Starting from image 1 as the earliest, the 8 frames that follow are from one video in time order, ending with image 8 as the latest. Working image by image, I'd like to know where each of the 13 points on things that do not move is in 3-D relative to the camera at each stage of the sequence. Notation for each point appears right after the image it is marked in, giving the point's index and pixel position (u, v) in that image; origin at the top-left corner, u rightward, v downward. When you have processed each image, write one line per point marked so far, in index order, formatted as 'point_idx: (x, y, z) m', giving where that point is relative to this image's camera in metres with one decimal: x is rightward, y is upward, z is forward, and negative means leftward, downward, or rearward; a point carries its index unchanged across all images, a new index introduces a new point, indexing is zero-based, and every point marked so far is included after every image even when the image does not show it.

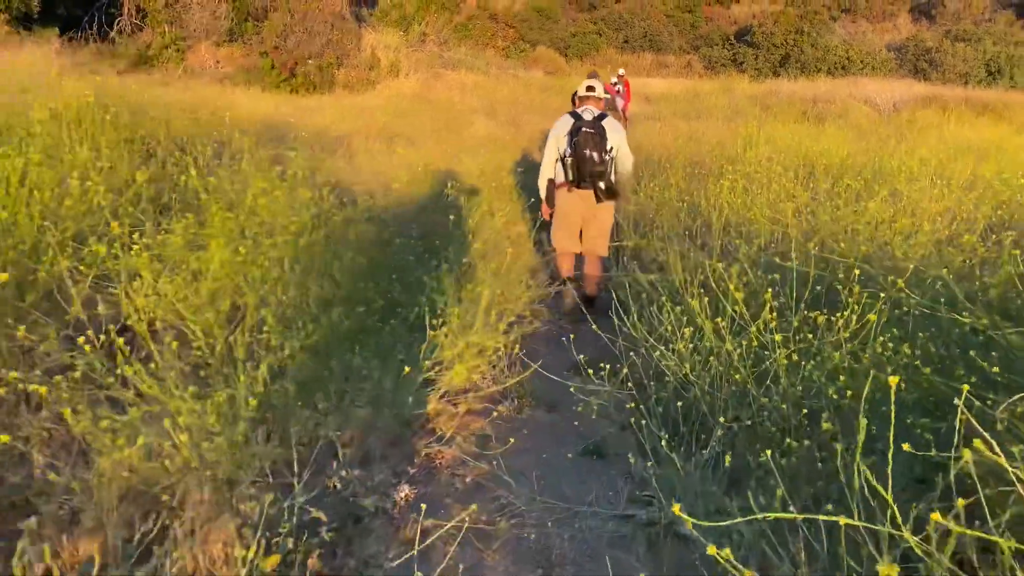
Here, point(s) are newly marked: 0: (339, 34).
0: (-3.9, +5.7, +18.5) m
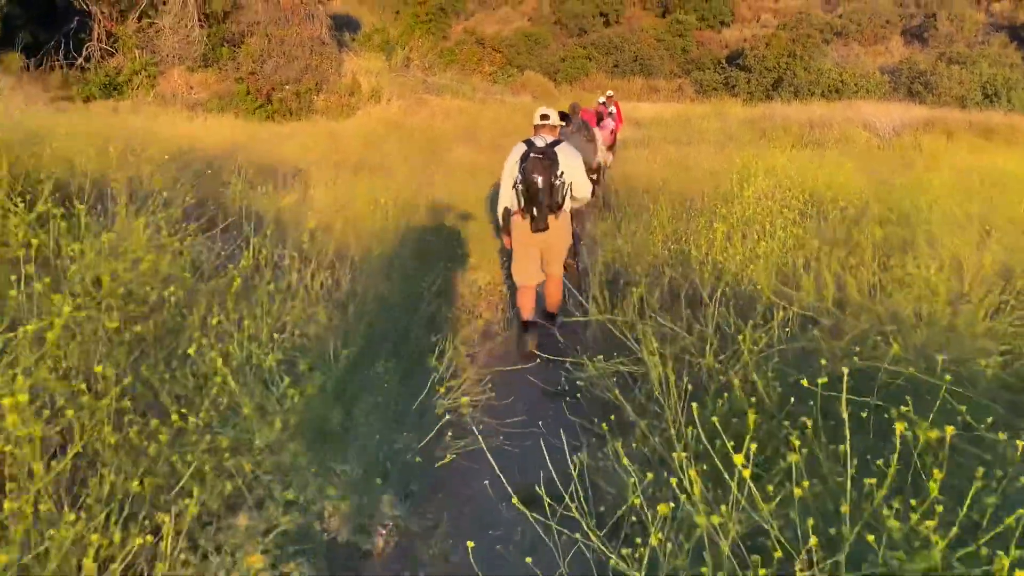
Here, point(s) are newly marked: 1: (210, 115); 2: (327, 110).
0: (-4.2, +5.0, +17.9) m
1: (-5.9, +3.3, +15.9) m
2: (-3.9, +3.7, +17.4) m
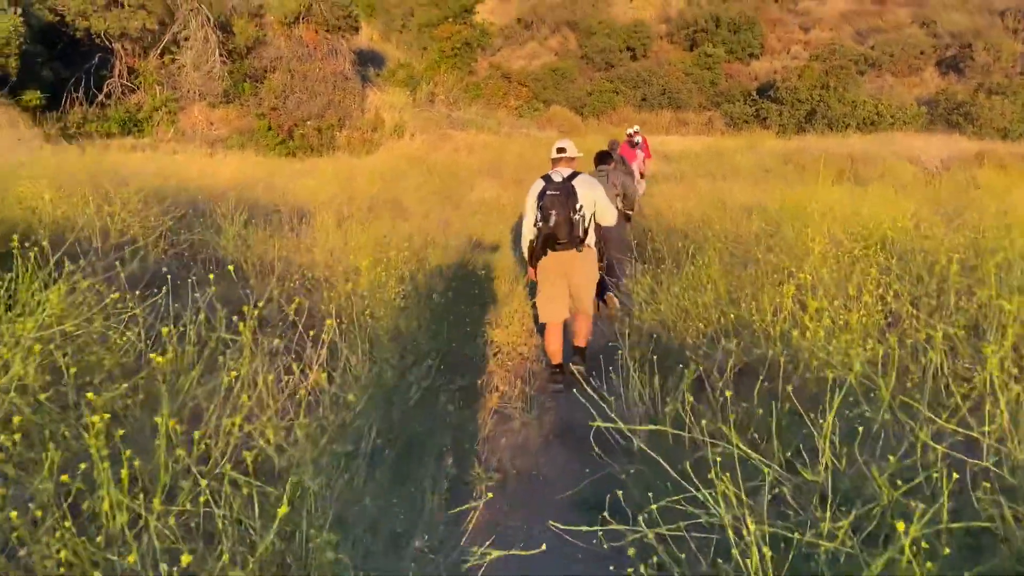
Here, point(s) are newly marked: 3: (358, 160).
0: (-3.7, +4.2, +17.6) m
1: (-5.4, +2.6, +15.6) m
2: (-3.4, +2.9, +17.0) m
3: (-2.9, +2.4, +15.5) m
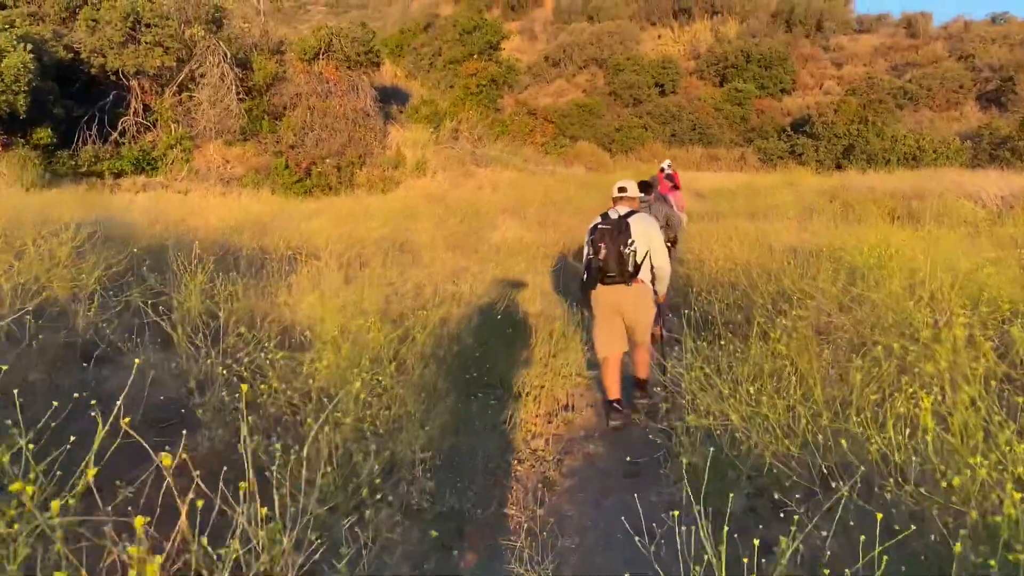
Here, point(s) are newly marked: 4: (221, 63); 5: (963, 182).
0: (-3.1, +3.3, +17.1) m
1: (-4.9, +1.8, +15.0) m
2: (-2.9, +2.1, +16.4) m
3: (-2.5, +1.6, +14.9) m
4: (-5.8, +4.5, +16.4) m
5: (+7.4, +1.7, +13.5) m
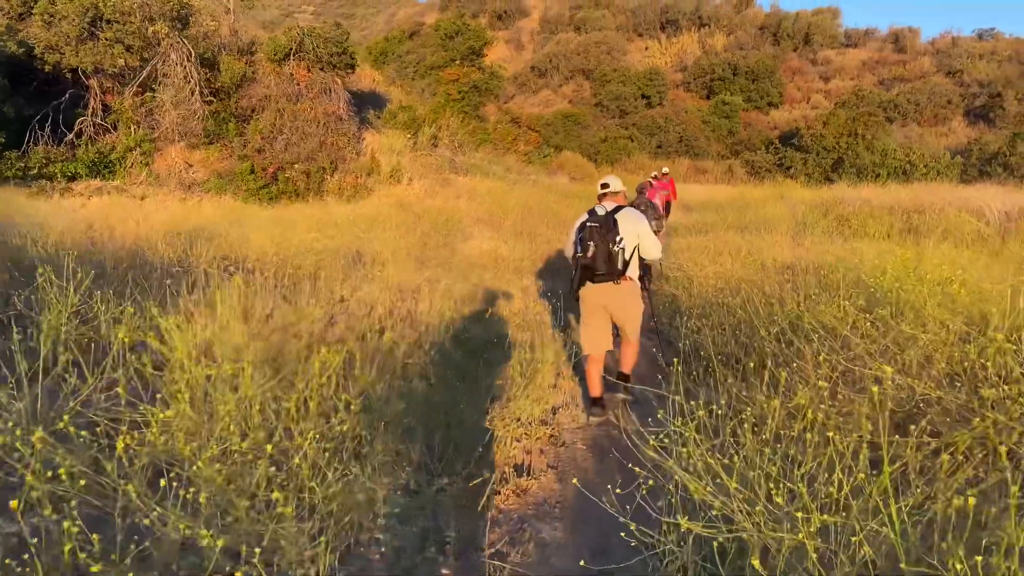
0: (-3.5, +3.0, +16.3) m
1: (-5.3, +1.6, +14.2) m
2: (-3.3, +1.8, +15.6) m
3: (-2.8, +1.4, +14.1) m
4: (-6.2, +4.3, +15.6) m
5: (+7.0, +1.4, +12.8) m
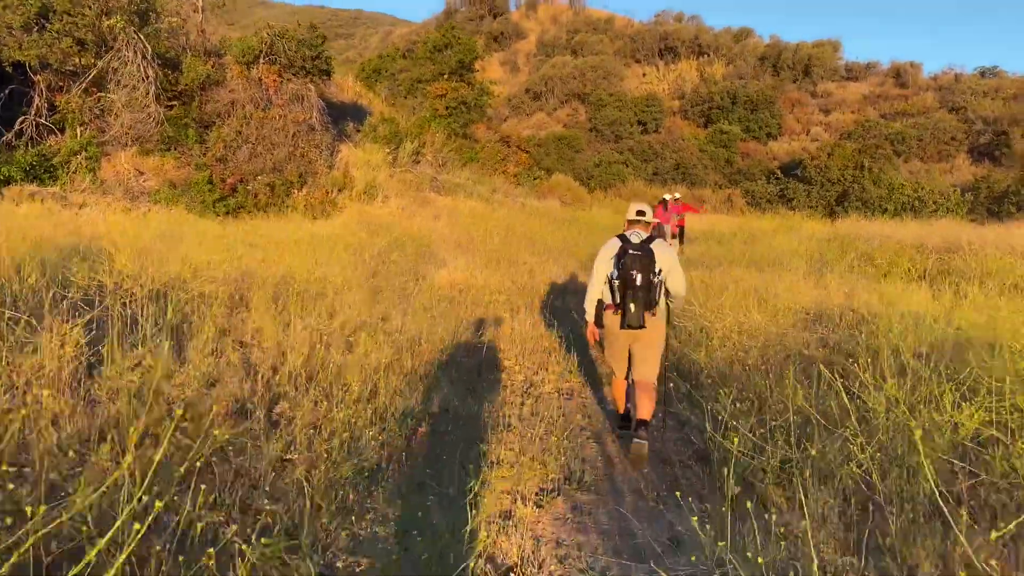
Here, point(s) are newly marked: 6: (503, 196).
0: (-3.8, +2.6, +14.9) m
1: (-5.6, +1.2, +12.8) m
2: (-3.5, +1.4, +14.2) m
3: (-3.1, +1.0, +12.6) m
4: (-6.4, +3.9, +14.2) m
5: (+6.8, +0.7, +11.5) m
6: (-0.2, +2.2, +19.5) m
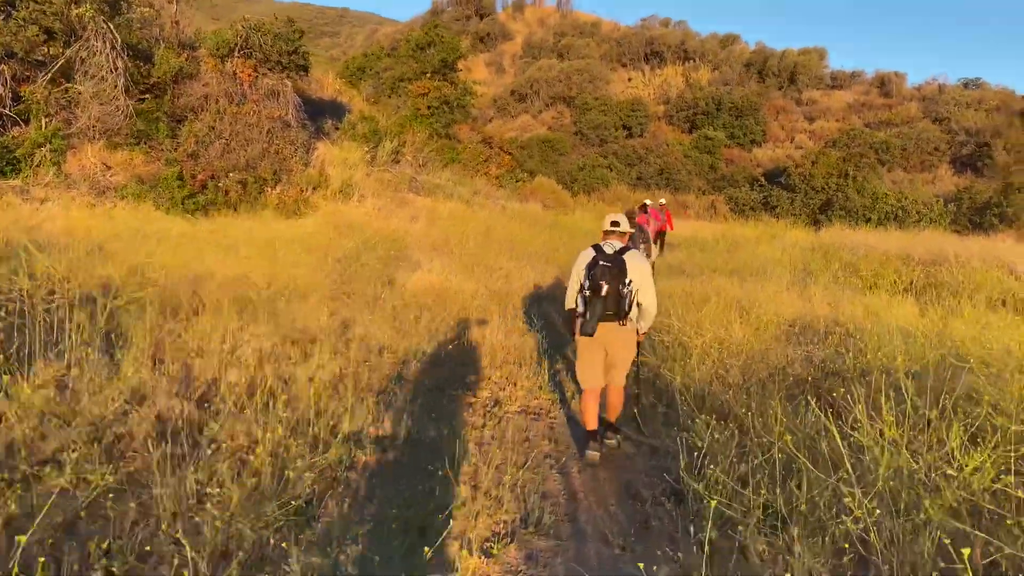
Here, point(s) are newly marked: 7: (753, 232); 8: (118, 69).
0: (-4.1, +2.6, +14.5) m
1: (-5.9, +1.3, +12.3) m
2: (-3.9, +1.4, +13.8) m
3: (-3.4, +1.0, +12.3) m
4: (-6.7, +4.0, +13.8) m
5: (+6.5, +0.5, +11.3) m
6: (-0.7, +2.1, +19.1) m
7: (+4.8, +1.1, +16.2) m
8: (-6.6, +3.7, +13.9) m
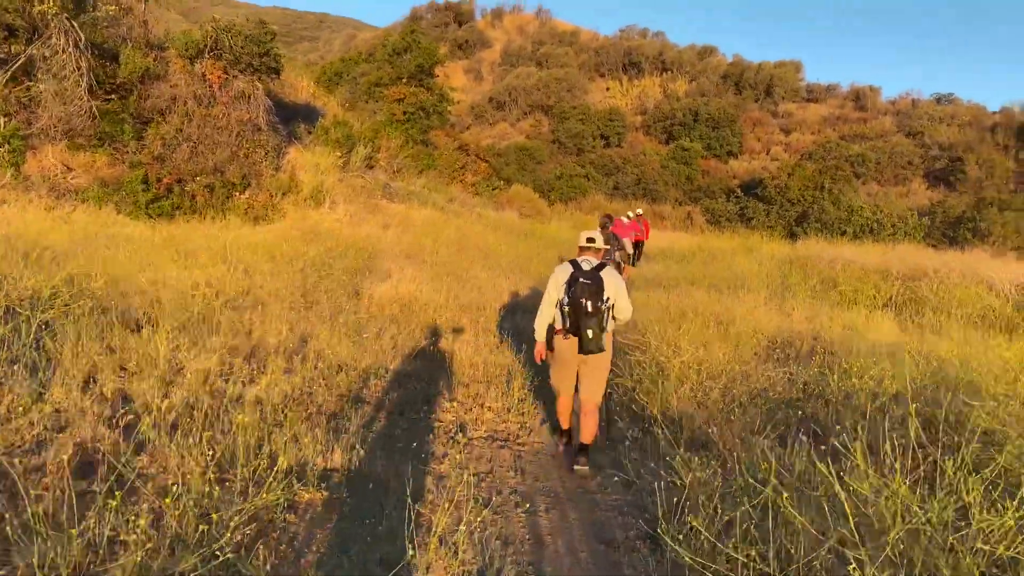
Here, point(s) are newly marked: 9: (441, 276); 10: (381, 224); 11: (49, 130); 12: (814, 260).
0: (-4.5, +2.4, +14.1) m
1: (-6.3, +1.2, +11.9) m
2: (-4.3, +1.2, +13.4) m
3: (-3.8, +0.8, +11.9) m
4: (-7.1, +3.9, +13.4) m
5: (+6.1, +0.3, +11.3) m
6: (-1.2, +1.9, +18.9) m
7: (+4.3, +0.9, +16.1) m
8: (-7.0, +3.6, +13.5) m
9: (-0.9, +0.1, +10.3) m
10: (-2.2, +1.1, +13.9) m
11: (-7.5, +2.5, +13.3) m
12: (+4.5, +0.4, +12.1) m
